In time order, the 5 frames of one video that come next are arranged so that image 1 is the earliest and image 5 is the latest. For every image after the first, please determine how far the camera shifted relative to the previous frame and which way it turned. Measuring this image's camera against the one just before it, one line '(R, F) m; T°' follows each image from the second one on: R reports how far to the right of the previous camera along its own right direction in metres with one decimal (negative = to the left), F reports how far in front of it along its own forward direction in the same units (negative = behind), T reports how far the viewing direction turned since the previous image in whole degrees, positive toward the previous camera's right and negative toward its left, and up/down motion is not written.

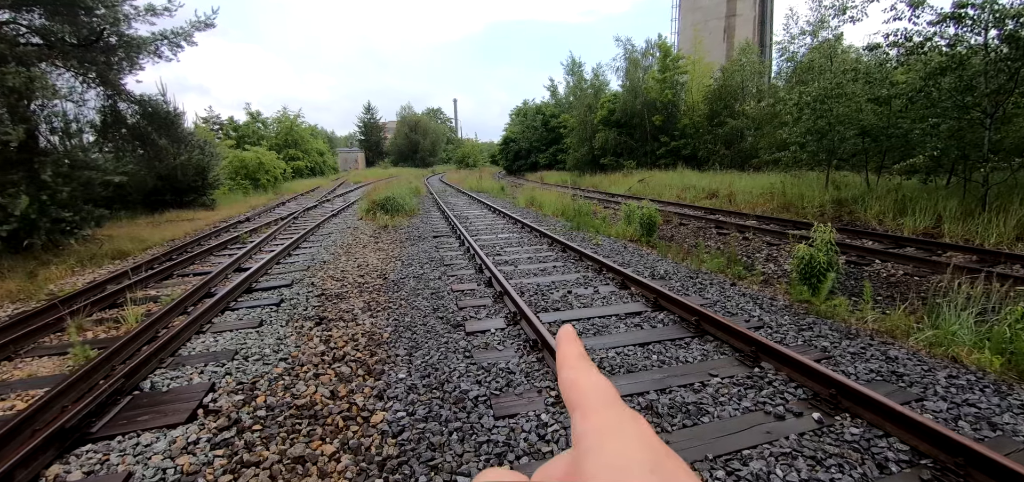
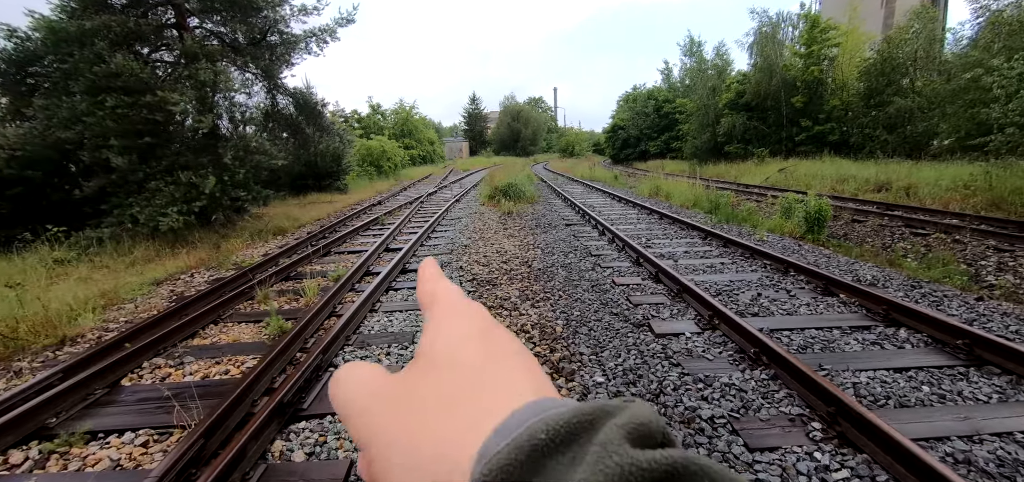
(-0.9, +0.4) m; -12°
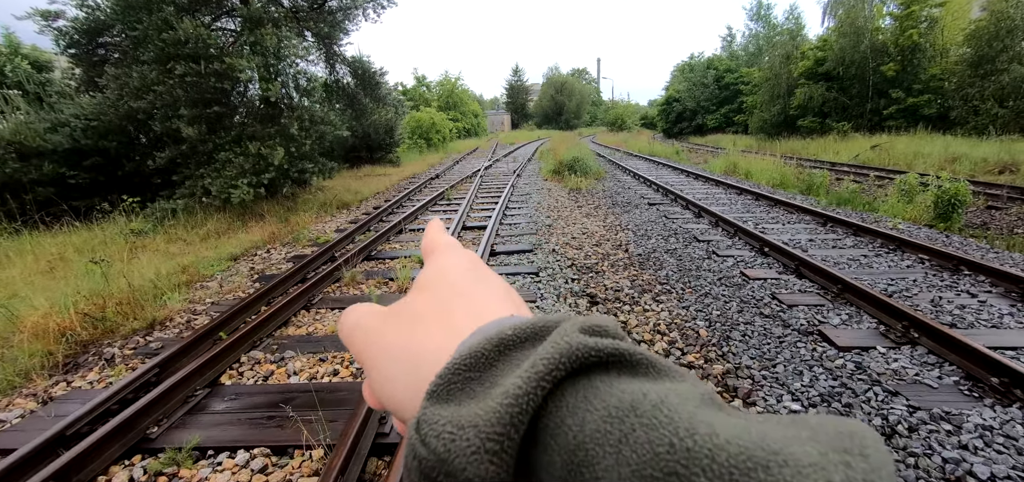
(-0.8, +0.6) m; -5°
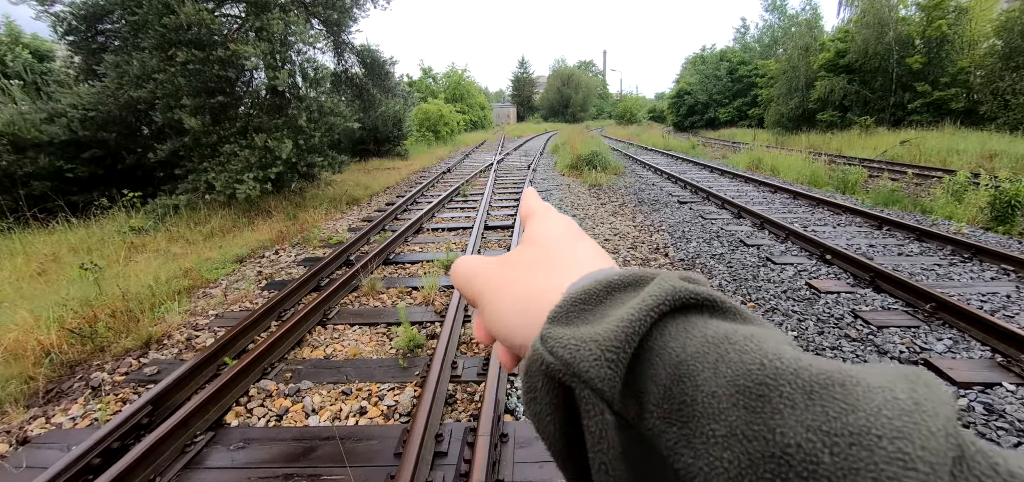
(-0.3, +0.5) m; 0°
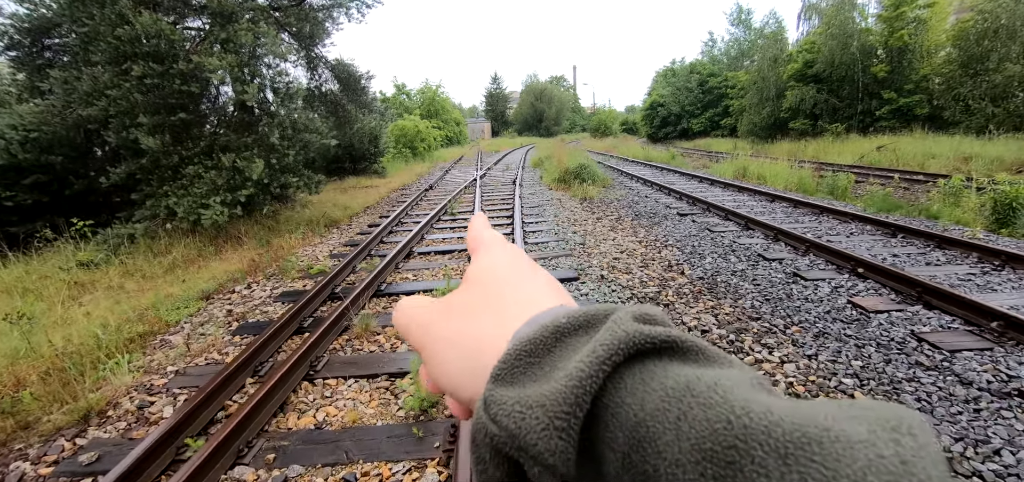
(-0.3, +0.5) m; +3°
